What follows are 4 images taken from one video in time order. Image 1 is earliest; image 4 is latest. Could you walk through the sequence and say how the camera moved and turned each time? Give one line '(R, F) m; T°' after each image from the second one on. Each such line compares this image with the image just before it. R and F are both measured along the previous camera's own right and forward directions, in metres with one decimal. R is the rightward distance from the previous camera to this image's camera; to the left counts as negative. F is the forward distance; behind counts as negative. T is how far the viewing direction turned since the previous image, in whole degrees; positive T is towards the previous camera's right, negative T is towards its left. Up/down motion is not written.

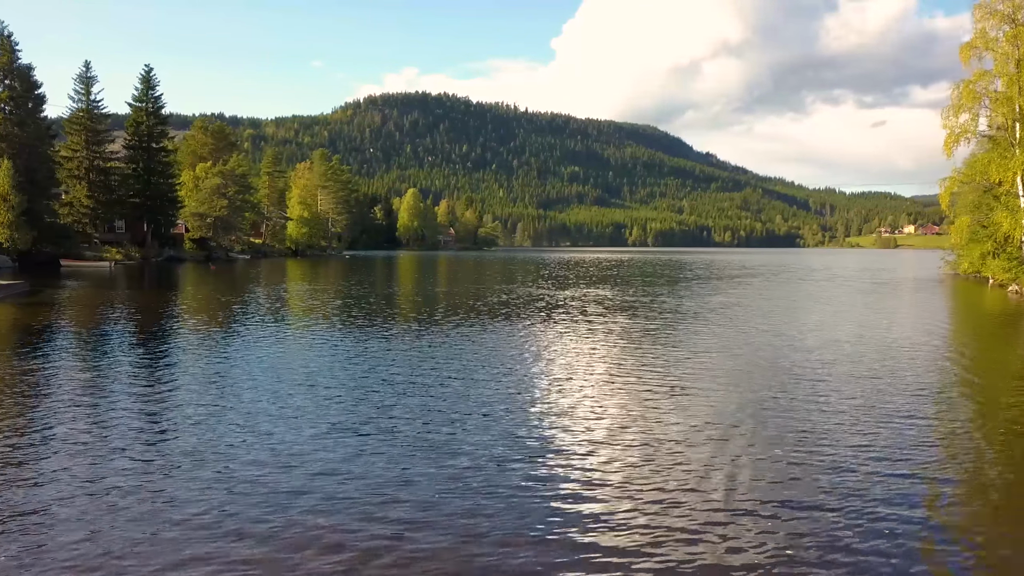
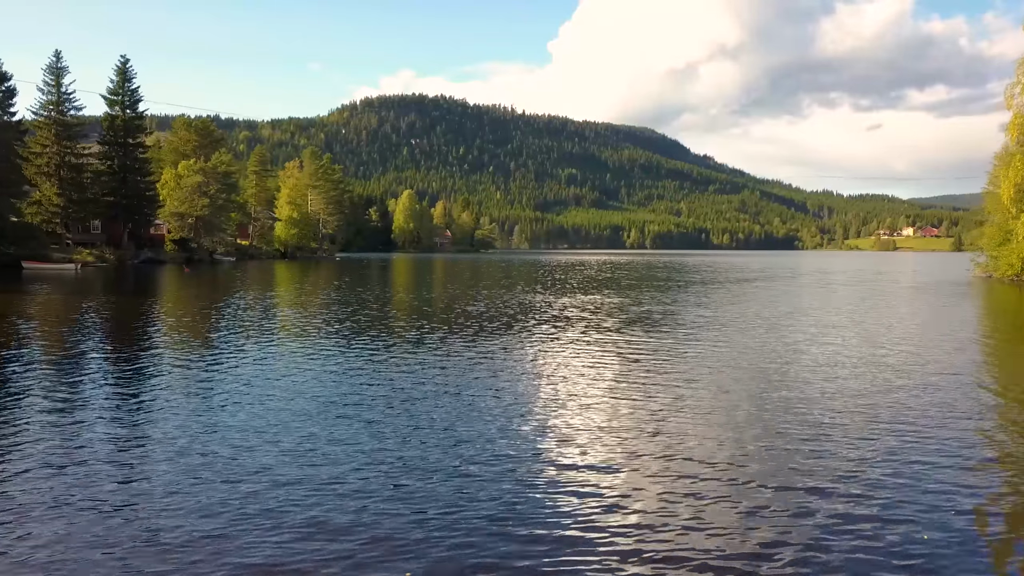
(0.0, +2.2) m; 0°
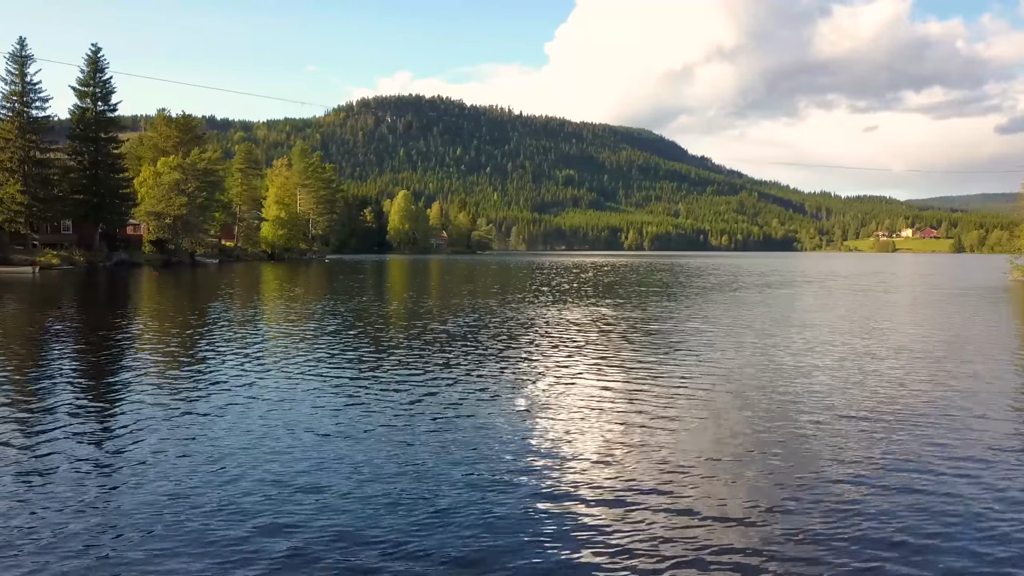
(0.0, +2.3) m; 0°
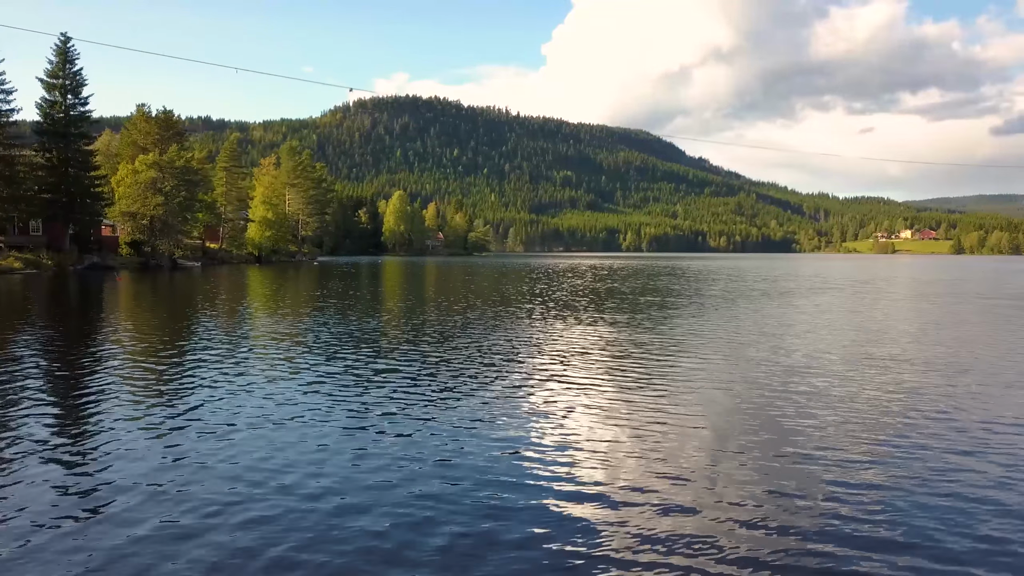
(0.0, +2.1) m; 0°
